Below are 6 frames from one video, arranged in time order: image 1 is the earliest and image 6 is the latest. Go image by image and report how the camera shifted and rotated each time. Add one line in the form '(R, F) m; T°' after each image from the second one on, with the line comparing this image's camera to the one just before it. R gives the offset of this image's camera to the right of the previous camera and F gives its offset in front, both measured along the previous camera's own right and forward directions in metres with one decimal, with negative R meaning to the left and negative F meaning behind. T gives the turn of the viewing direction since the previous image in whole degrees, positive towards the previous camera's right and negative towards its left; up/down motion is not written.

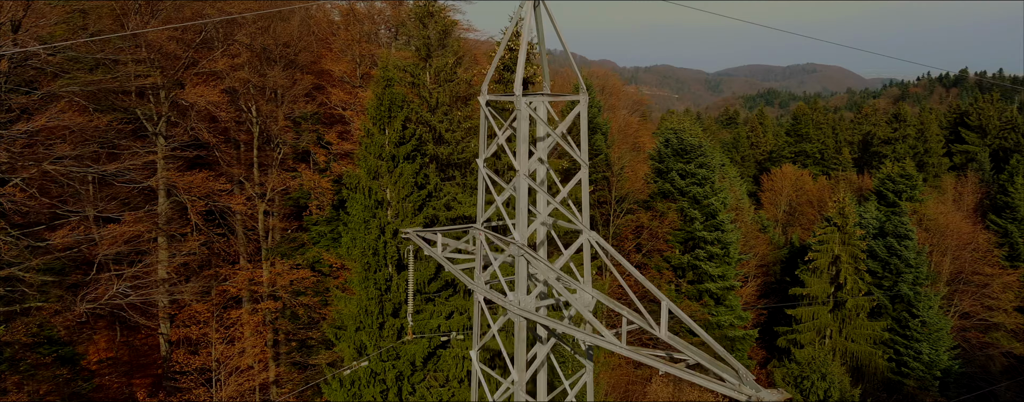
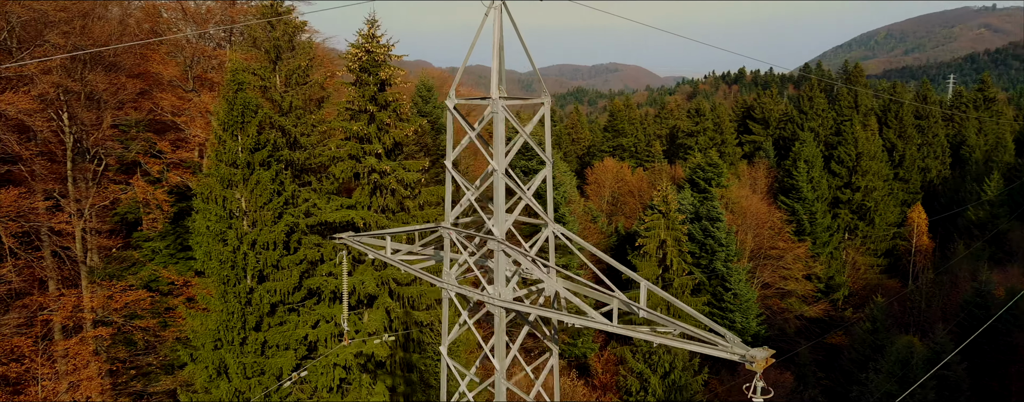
(-0.6, -0.1) m; +14°
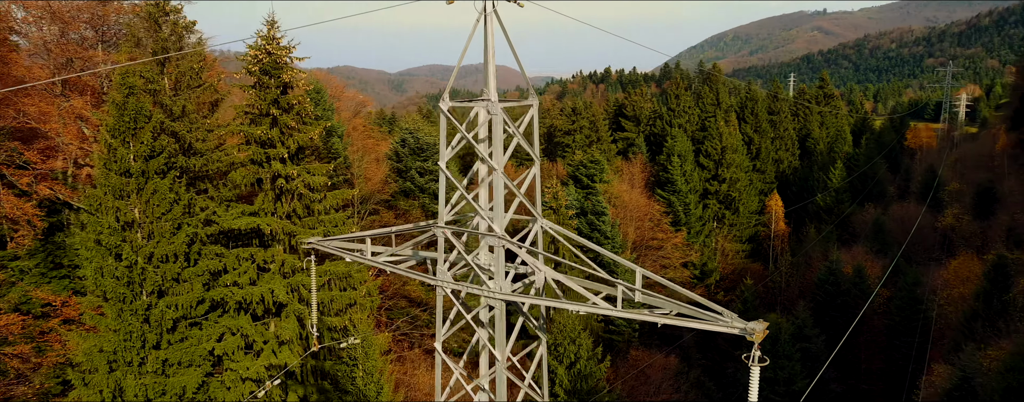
(-0.5, -0.1) m; +10°
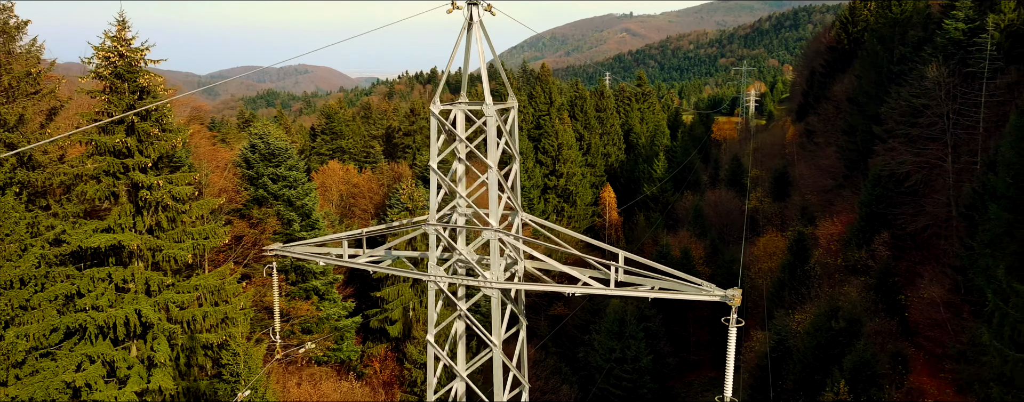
(-0.7, -0.2) m; +13°
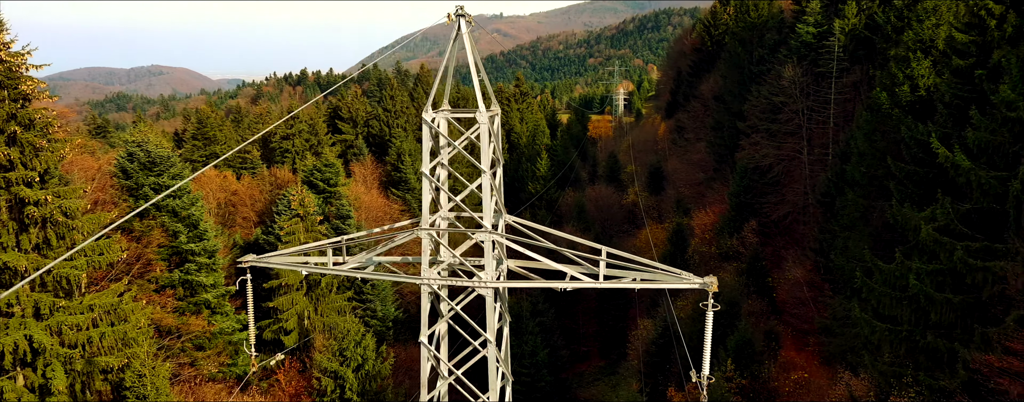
(-0.5, -0.1) m; +10°
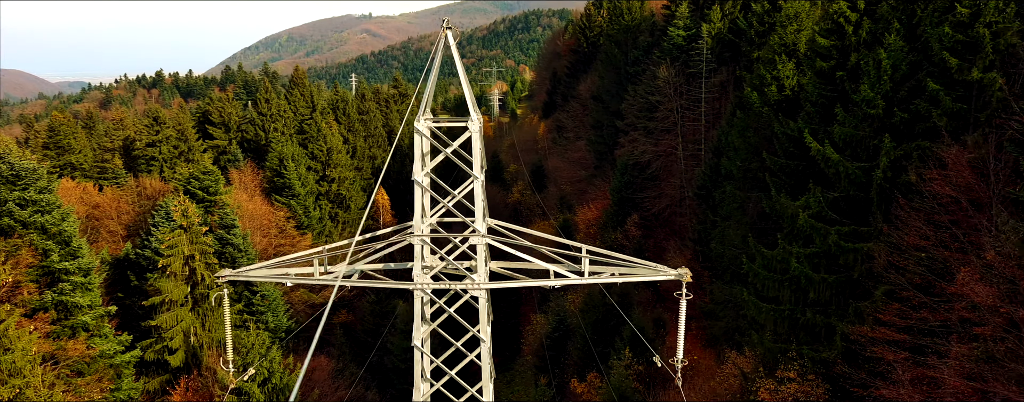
(-0.6, -0.1) m; +10°
